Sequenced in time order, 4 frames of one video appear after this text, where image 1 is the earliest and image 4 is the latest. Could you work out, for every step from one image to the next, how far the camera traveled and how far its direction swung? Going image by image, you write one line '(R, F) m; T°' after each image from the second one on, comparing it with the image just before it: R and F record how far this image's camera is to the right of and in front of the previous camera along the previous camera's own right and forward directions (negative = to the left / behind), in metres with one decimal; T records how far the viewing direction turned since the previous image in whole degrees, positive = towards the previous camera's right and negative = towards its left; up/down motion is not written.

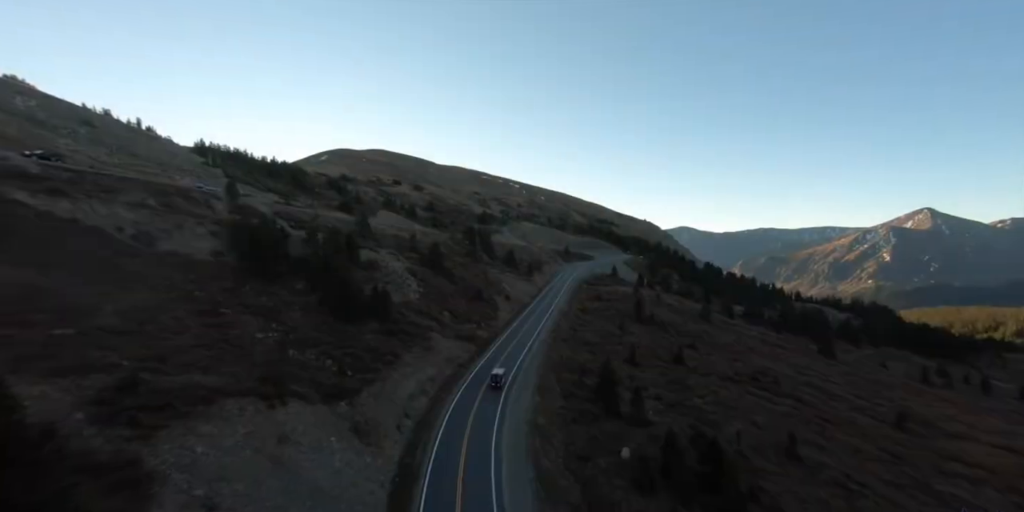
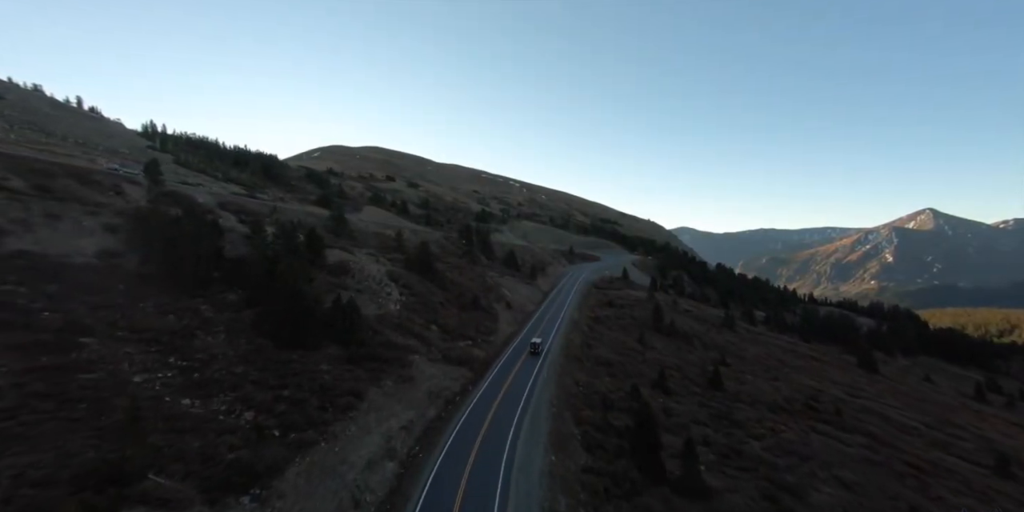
(-0.3, +11.5) m; 0°
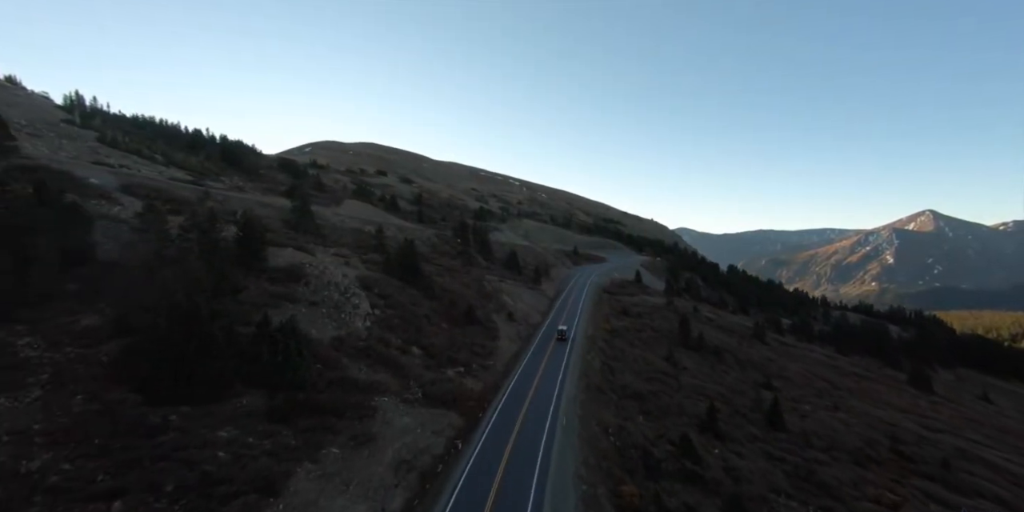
(-0.6, +12.1) m; 0°
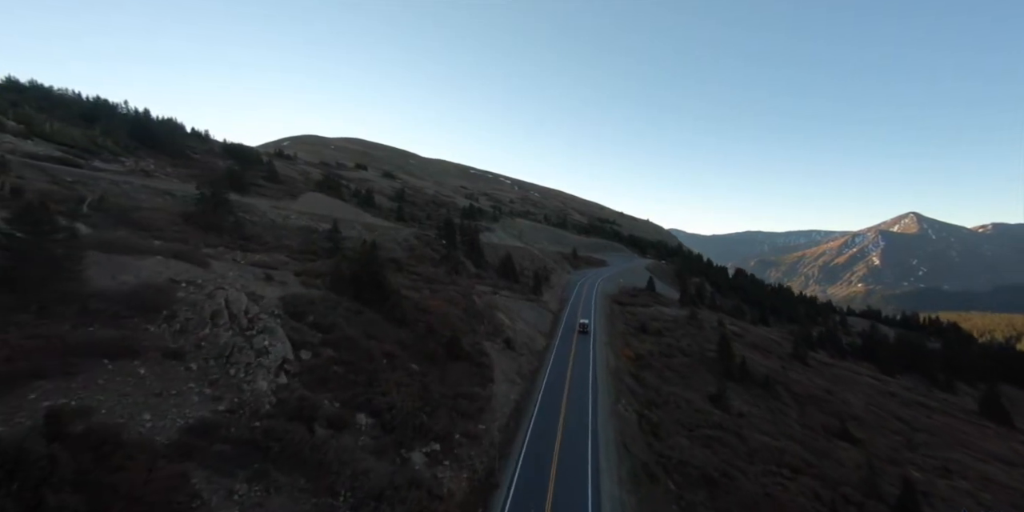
(-0.9, +15.2) m; +1°
